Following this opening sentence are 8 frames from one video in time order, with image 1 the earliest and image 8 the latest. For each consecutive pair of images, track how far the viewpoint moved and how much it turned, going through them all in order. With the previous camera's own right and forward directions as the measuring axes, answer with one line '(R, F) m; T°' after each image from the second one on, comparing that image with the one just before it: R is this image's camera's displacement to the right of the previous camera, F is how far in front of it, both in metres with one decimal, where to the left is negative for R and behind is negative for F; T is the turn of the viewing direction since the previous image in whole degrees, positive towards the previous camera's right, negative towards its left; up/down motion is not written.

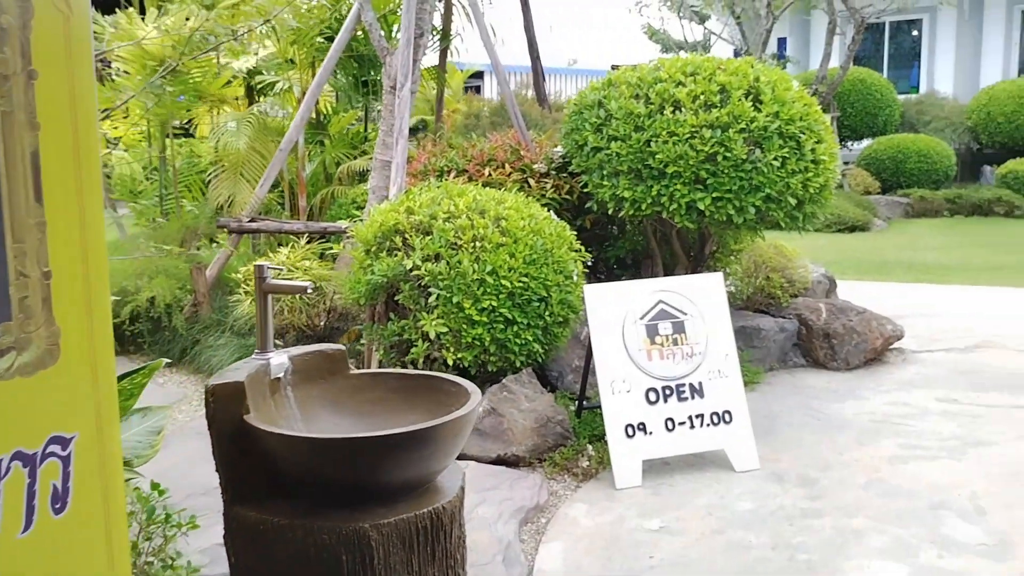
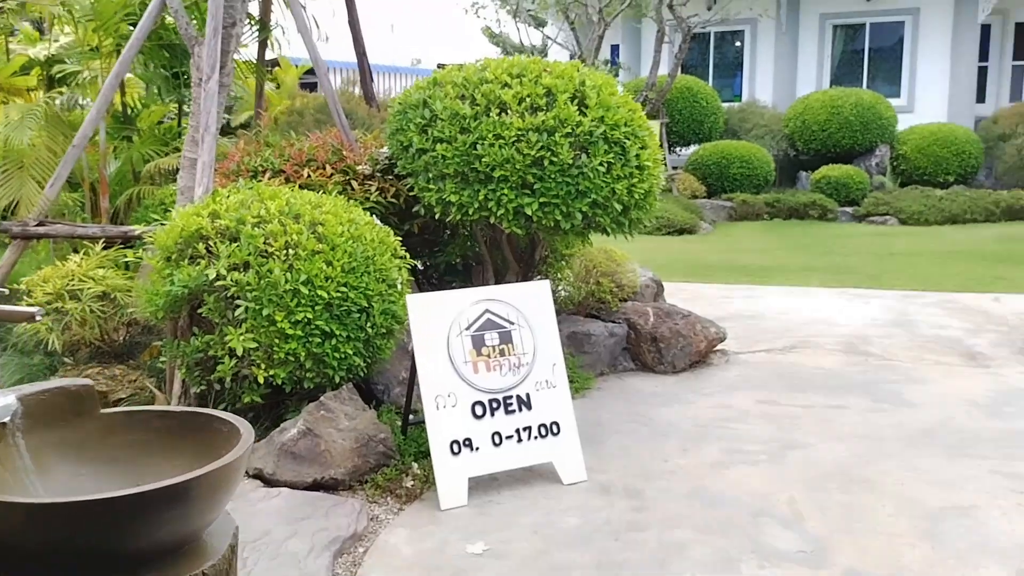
(+0.1, +0.2) m; +10°
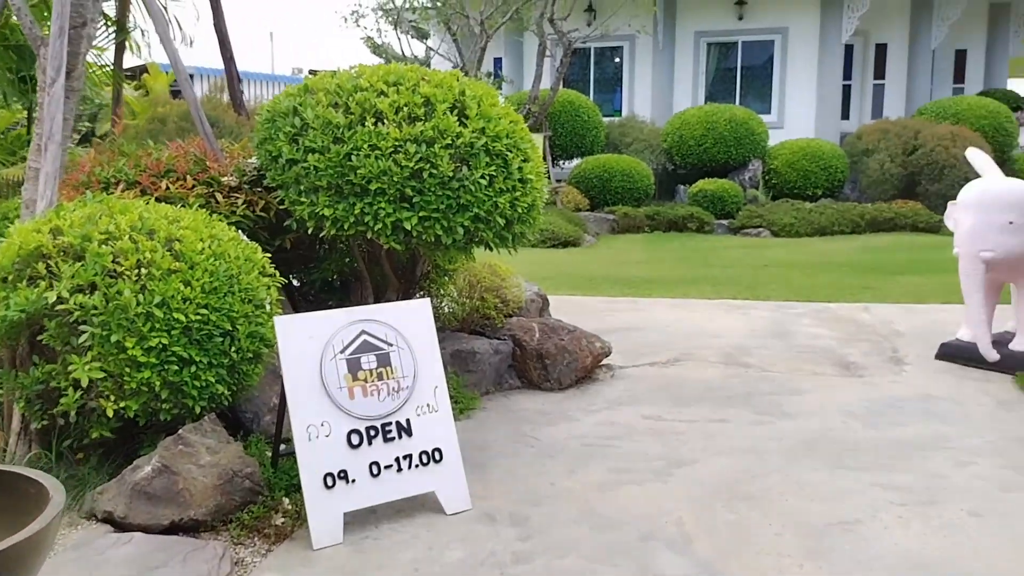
(0.0, +0.2) m; +7°
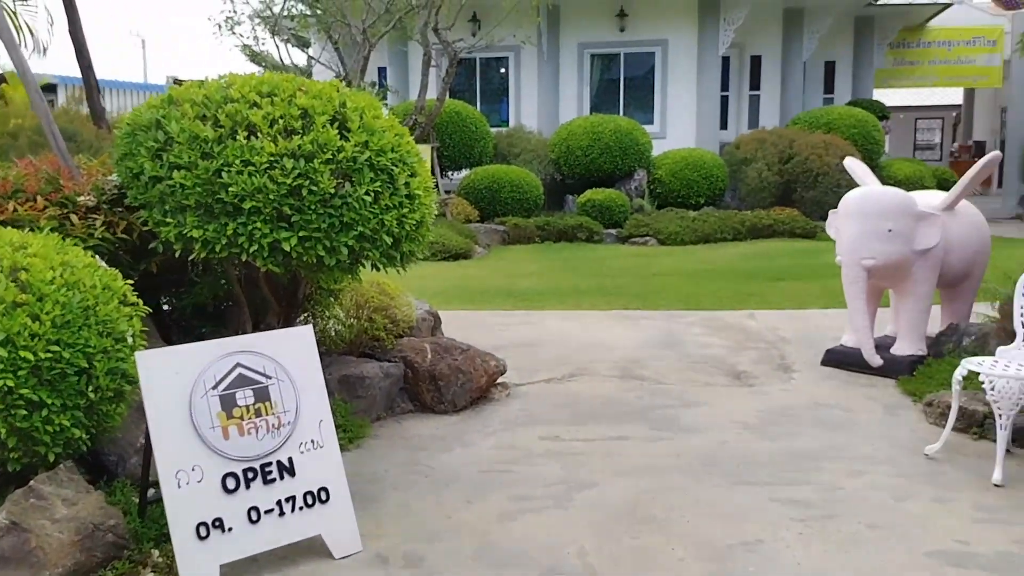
(0.0, +0.2) m; +7°
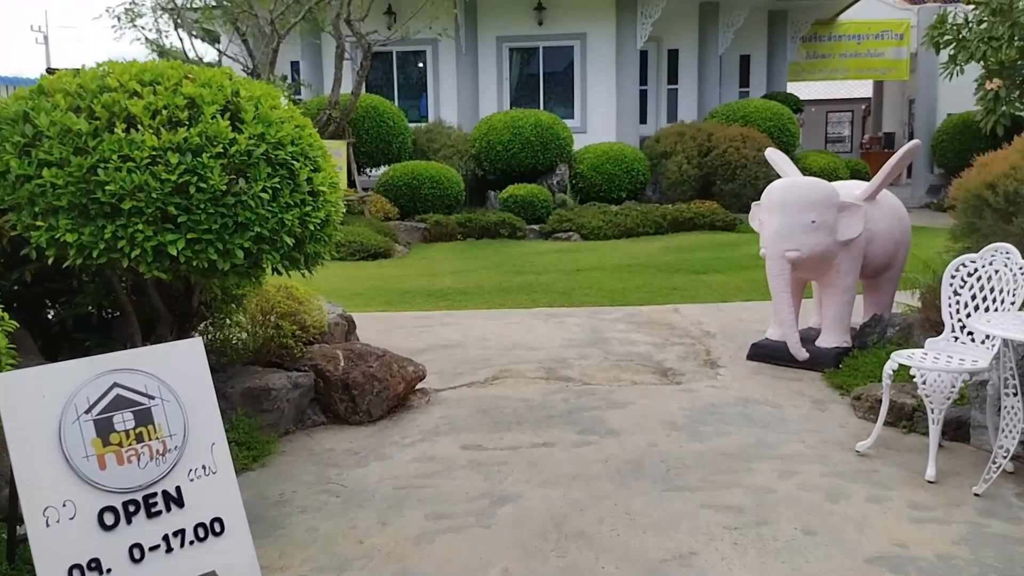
(0.0, +0.2) m; +5°
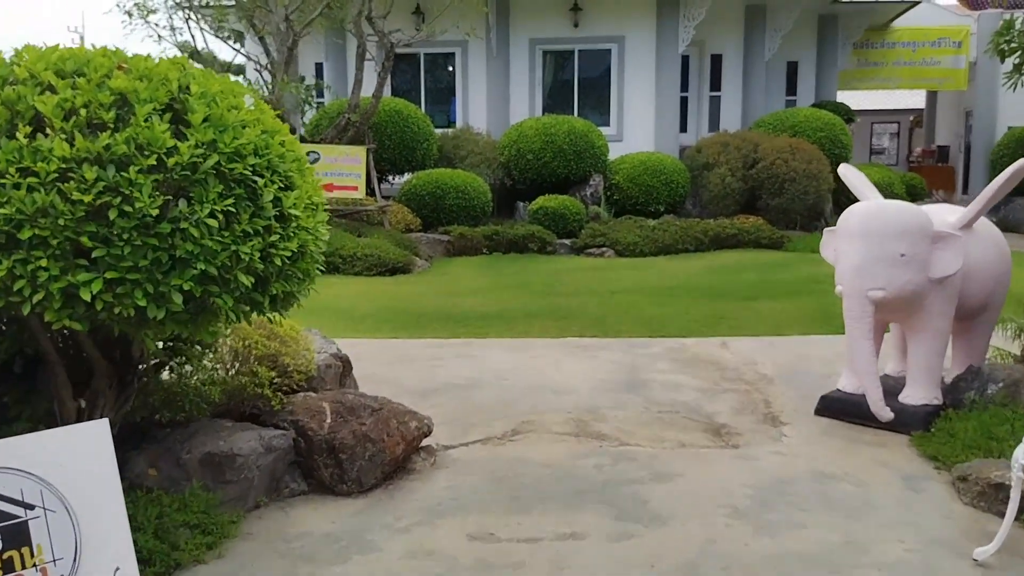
(0.0, +0.8) m; -2°
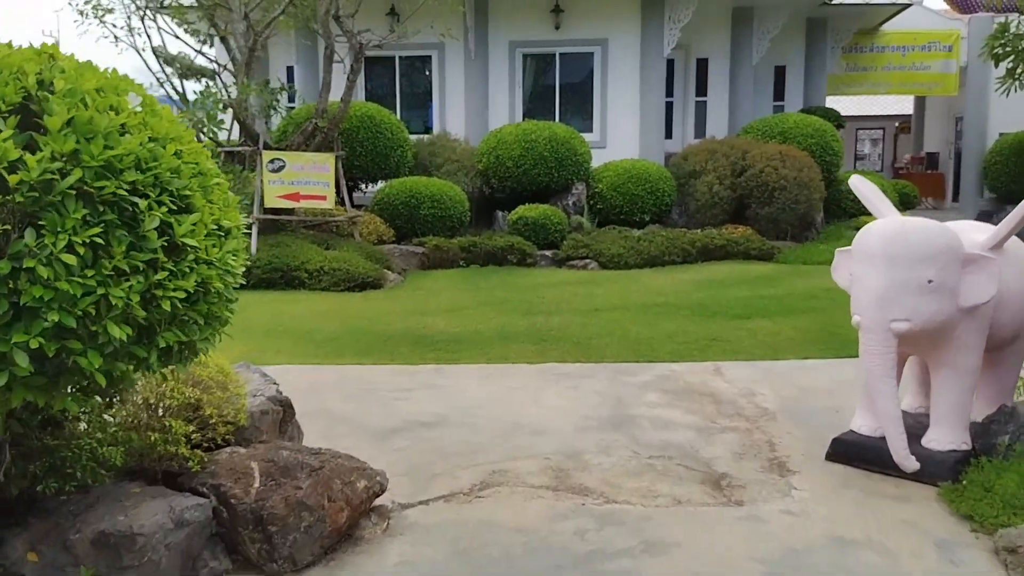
(+0.1, +0.6) m; +1°
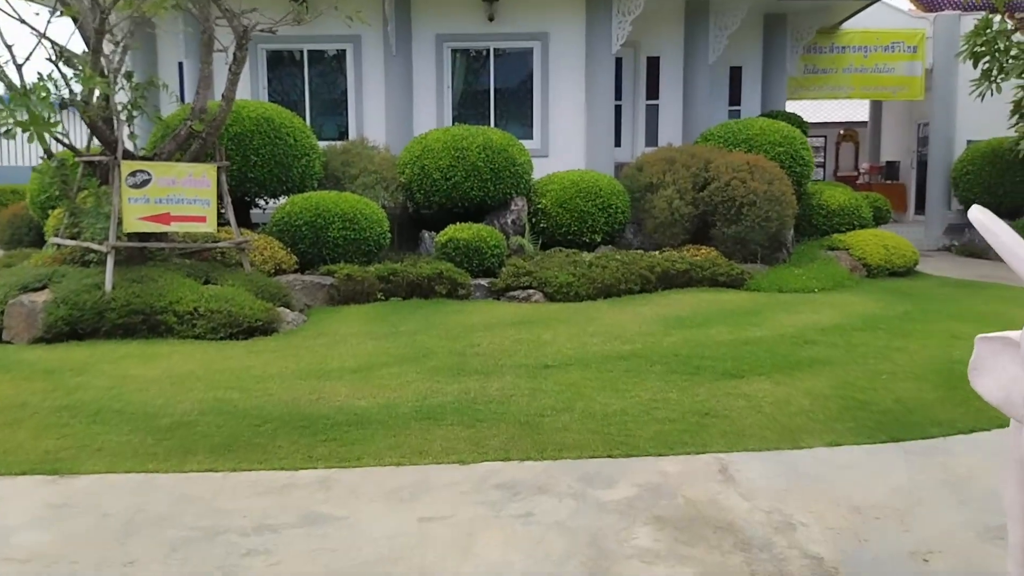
(+0.1, +1.7) m; +4°
